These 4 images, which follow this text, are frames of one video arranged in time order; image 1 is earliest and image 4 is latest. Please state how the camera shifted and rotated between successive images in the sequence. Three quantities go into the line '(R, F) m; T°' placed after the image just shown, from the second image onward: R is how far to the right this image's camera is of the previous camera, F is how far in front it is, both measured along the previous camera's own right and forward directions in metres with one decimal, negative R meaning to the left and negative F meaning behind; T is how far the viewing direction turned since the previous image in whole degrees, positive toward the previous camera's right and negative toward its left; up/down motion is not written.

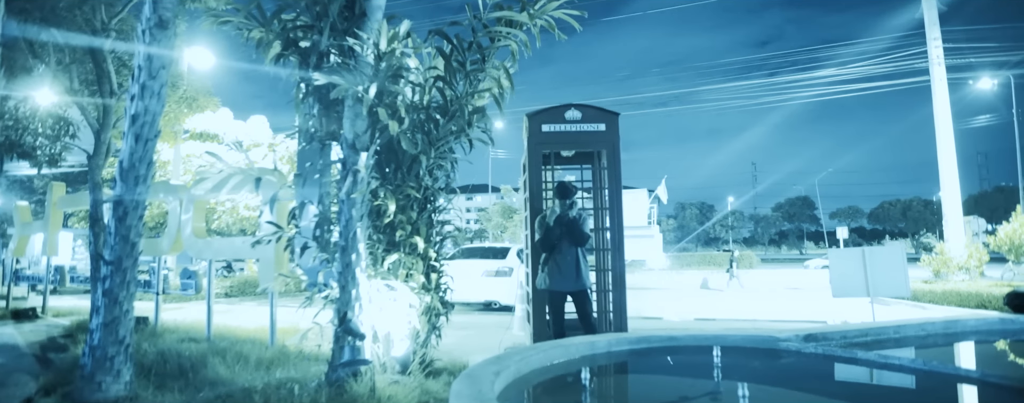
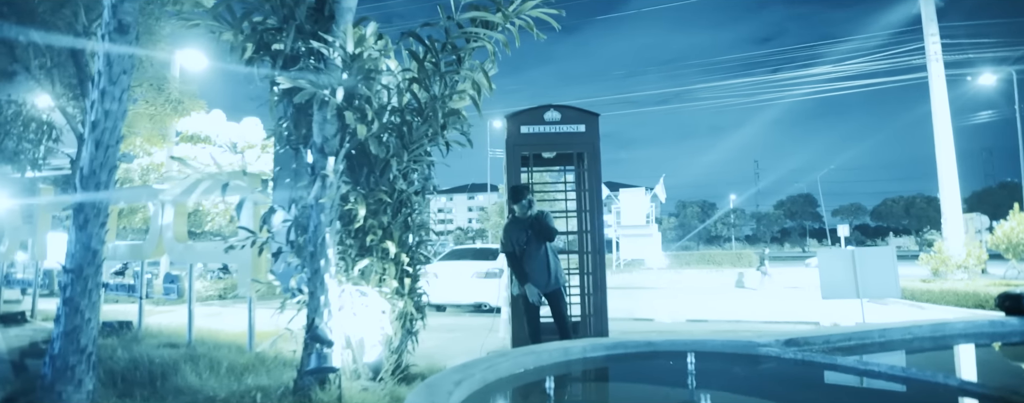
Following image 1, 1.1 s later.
(+0.3, +0.1) m; -1°
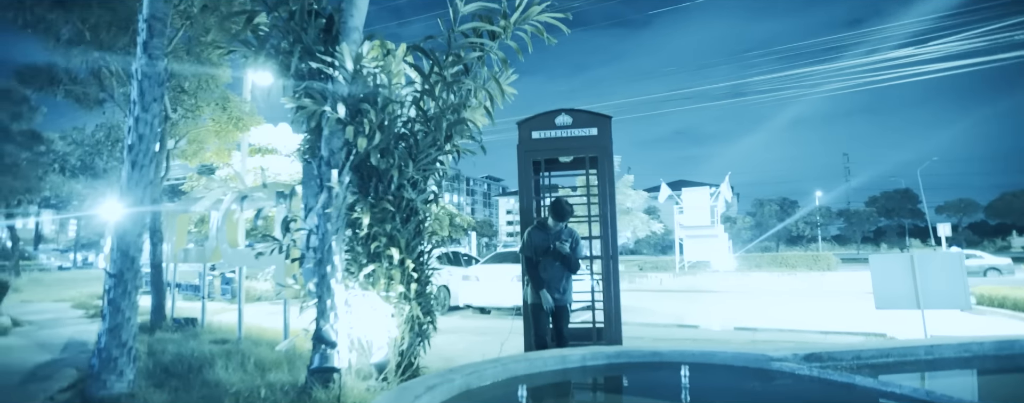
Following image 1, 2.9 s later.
(+0.8, 0.0) m; -10°
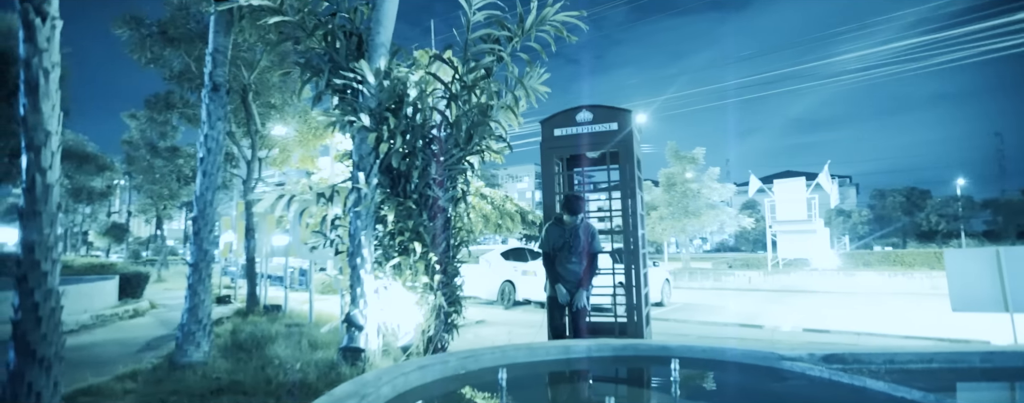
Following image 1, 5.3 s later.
(+1.1, -0.1) m; -13°
